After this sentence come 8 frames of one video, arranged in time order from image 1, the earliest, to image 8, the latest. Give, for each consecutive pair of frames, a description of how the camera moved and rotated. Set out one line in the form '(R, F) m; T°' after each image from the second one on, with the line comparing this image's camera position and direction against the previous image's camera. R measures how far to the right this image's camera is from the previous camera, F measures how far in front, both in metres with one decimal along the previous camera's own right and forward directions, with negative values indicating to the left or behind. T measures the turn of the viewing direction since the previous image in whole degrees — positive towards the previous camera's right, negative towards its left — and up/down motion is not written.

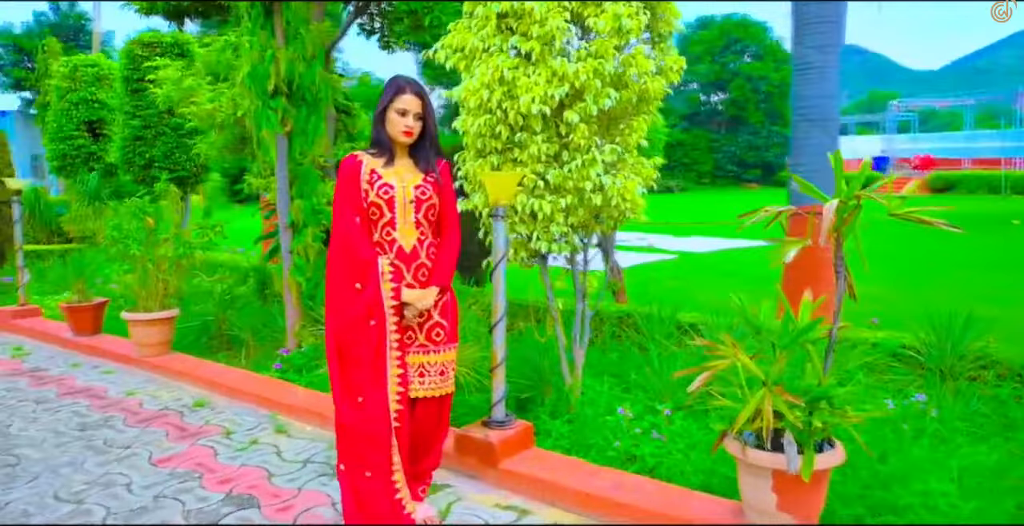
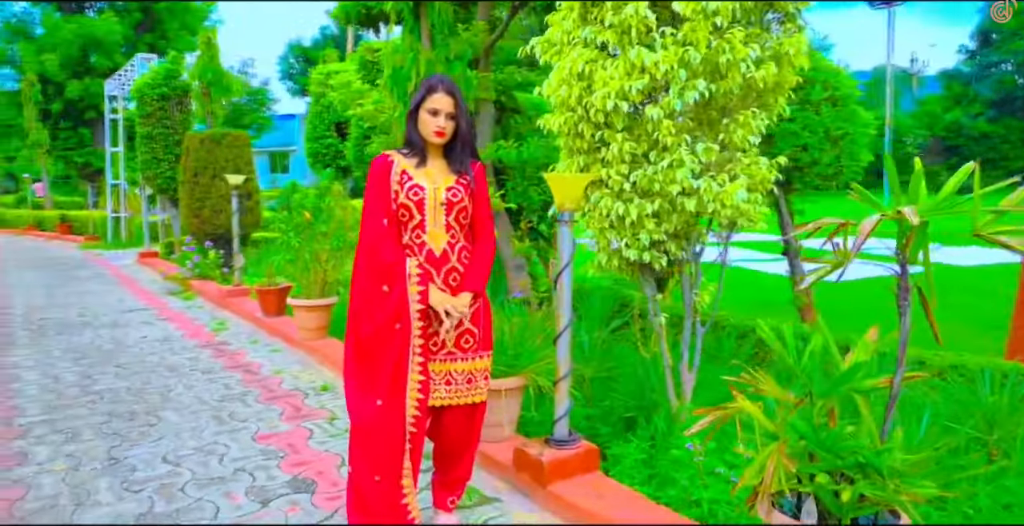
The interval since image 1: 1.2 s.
(+0.6, +0.3) m; -17°
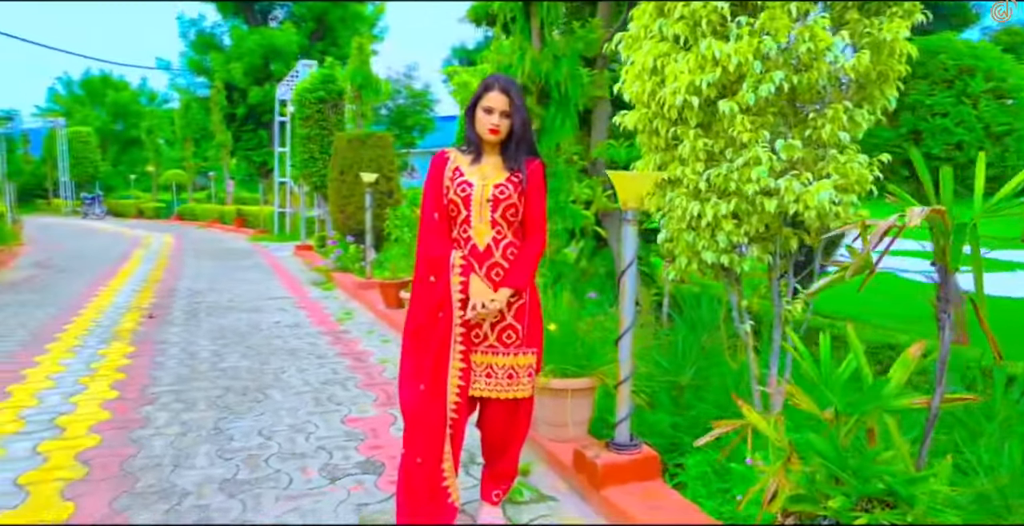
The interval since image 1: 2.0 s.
(+0.3, 0.0) m; -11°
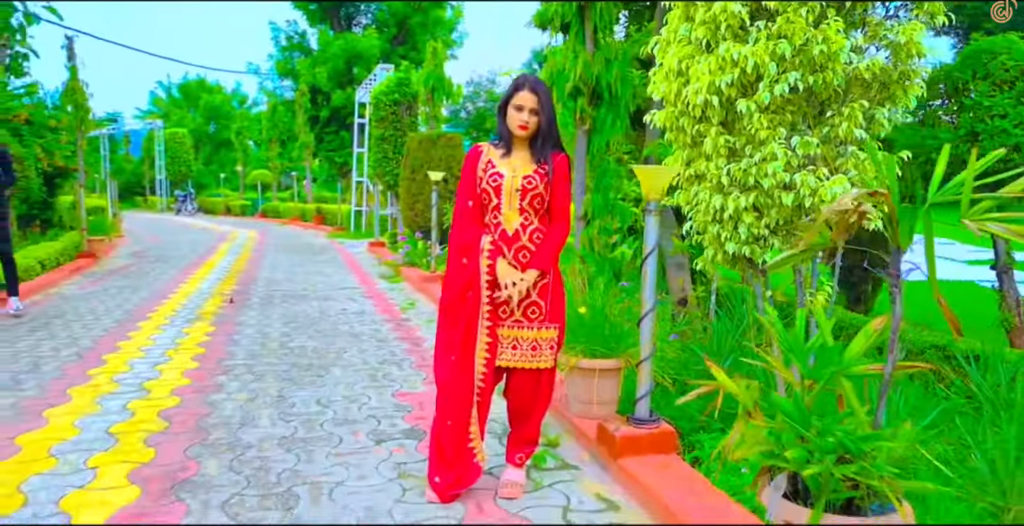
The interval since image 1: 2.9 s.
(+0.2, -0.2) m; -6°
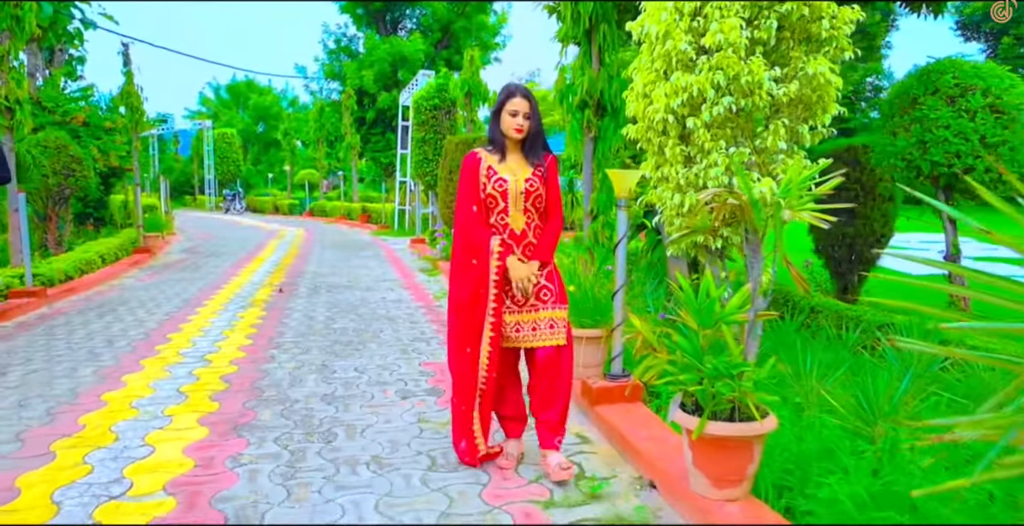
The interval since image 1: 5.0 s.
(+0.2, -0.7) m; -3°
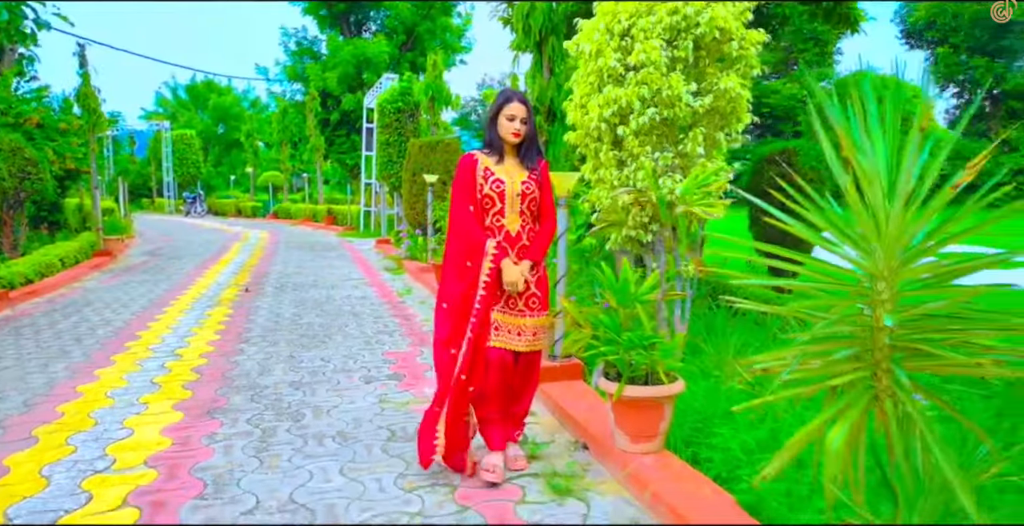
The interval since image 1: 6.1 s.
(+0.1, -0.4) m; +3°
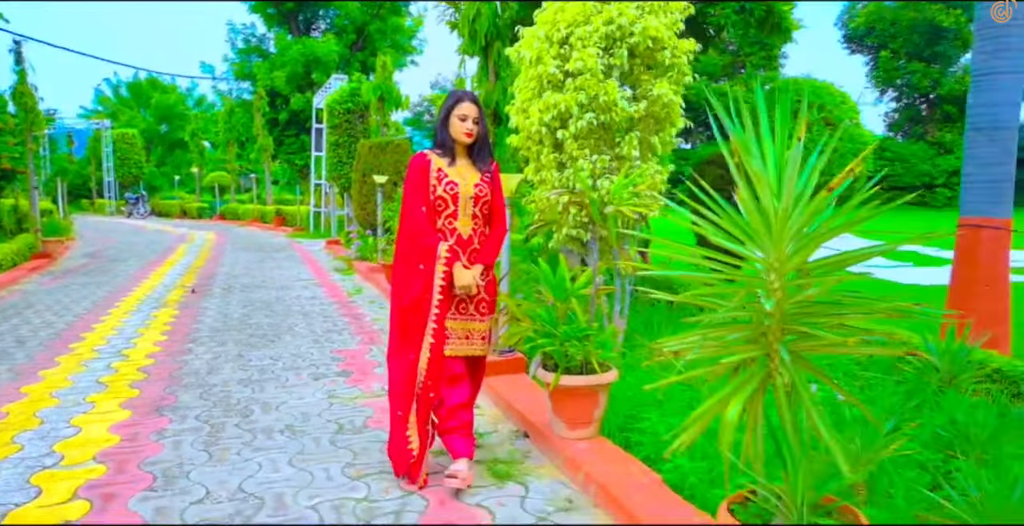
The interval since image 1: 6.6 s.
(0.0, -0.2) m; +4°
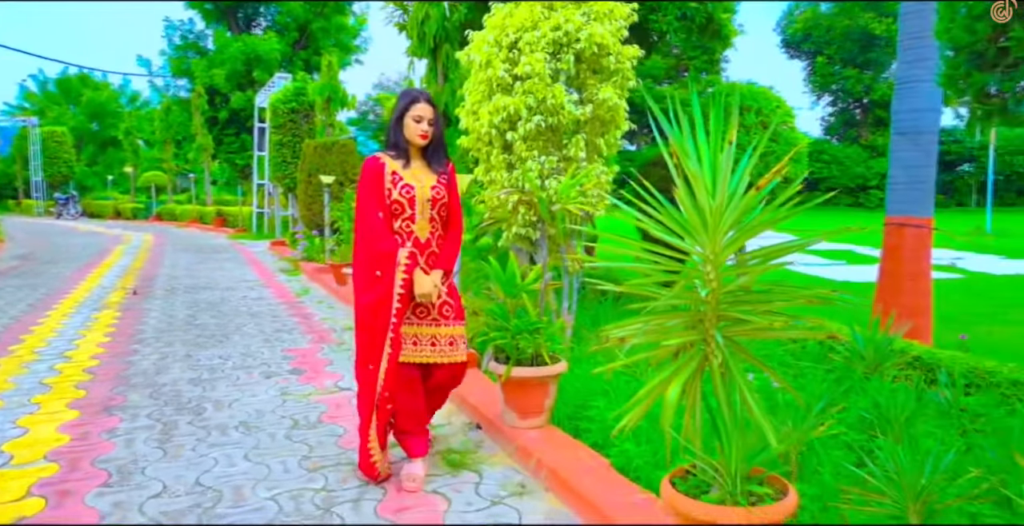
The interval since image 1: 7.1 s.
(0.0, -0.1) m; +4°
